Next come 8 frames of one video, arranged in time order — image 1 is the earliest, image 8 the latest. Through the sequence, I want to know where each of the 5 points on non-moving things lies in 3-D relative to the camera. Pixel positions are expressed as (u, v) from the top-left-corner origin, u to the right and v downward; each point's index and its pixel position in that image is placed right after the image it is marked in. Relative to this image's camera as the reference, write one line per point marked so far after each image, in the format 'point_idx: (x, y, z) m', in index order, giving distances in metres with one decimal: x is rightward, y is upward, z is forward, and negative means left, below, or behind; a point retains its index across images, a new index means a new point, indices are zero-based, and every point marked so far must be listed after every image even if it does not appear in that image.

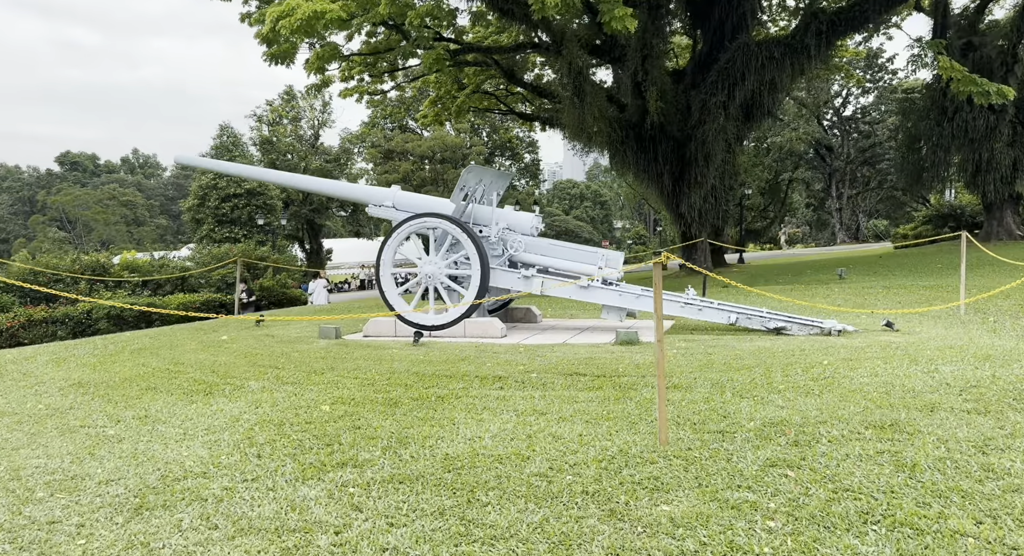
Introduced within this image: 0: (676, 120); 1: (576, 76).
0: (+4.4, +4.1, +19.7) m
1: (+1.7, +4.9, +18.3) m
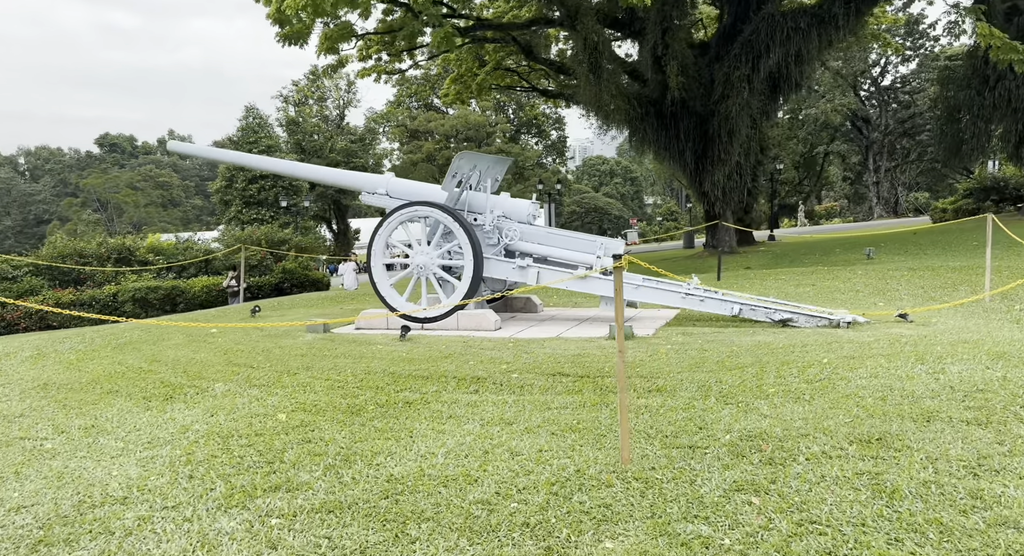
0: (+4.8, +4.6, +19.0) m
1: (+2.0, +5.3, +17.8) m
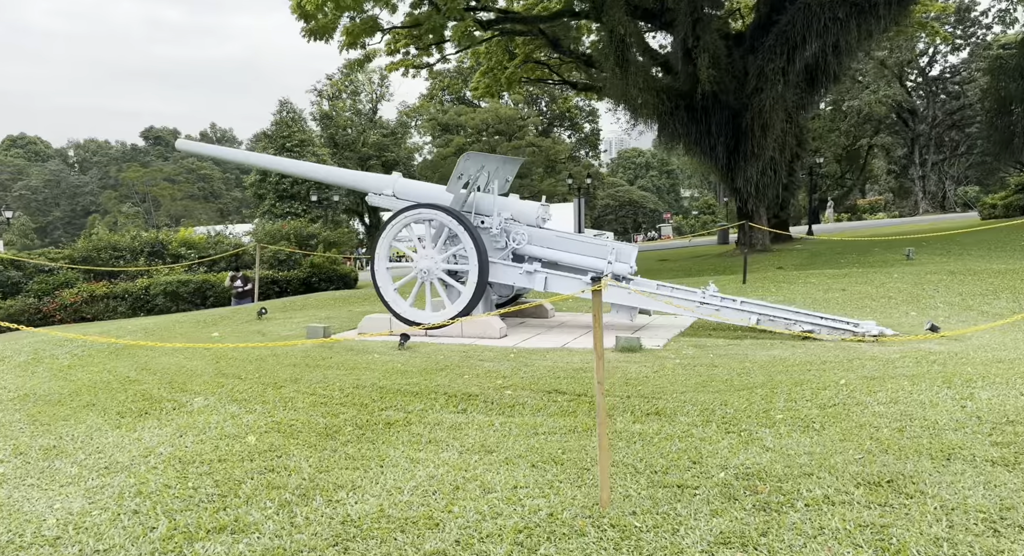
0: (+5.3, +4.6, +18.4) m
1: (+2.5, +5.3, +17.3) m
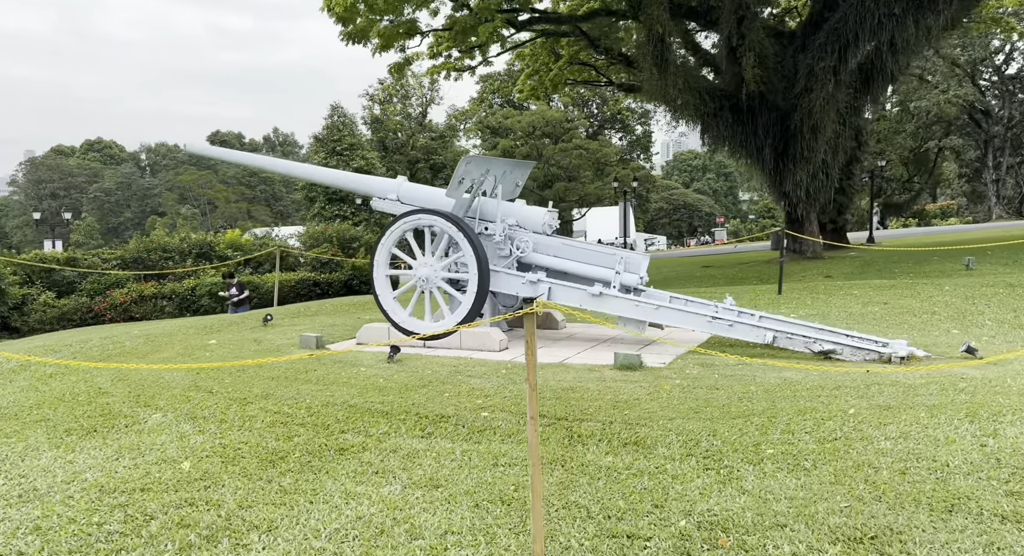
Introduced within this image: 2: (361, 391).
0: (+6.1, +4.4, +17.6) m
1: (+3.2, +5.1, +16.7) m
2: (-1.3, -0.9, +6.4) m
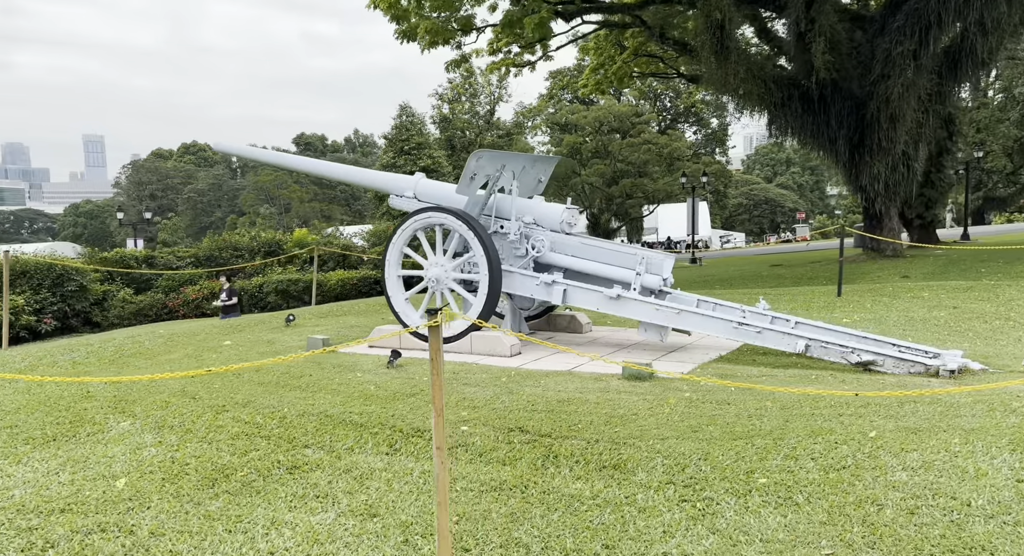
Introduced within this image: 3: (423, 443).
0: (+7.1, +4.4, +16.4) m
1: (+4.2, +5.1, +15.8) m
2: (-1.3, -1.0, +6.1) m
3: (-0.6, -1.1, +5.0) m
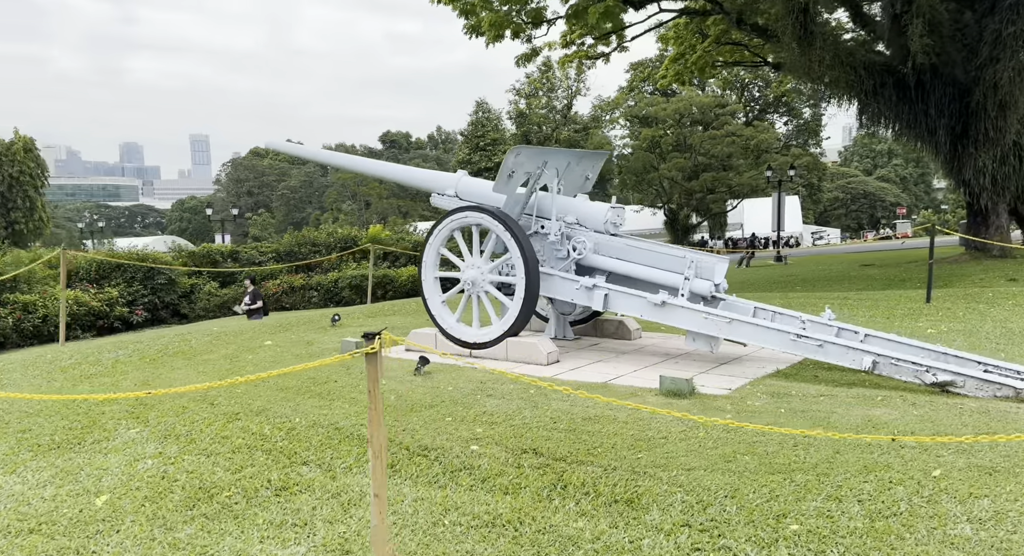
0: (+8.5, +4.3, +15.1) m
1: (+5.4, +5.1, +14.8) m
2: (-1.1, -1.0, +5.8) m
3: (-0.5, -1.1, +4.7) m
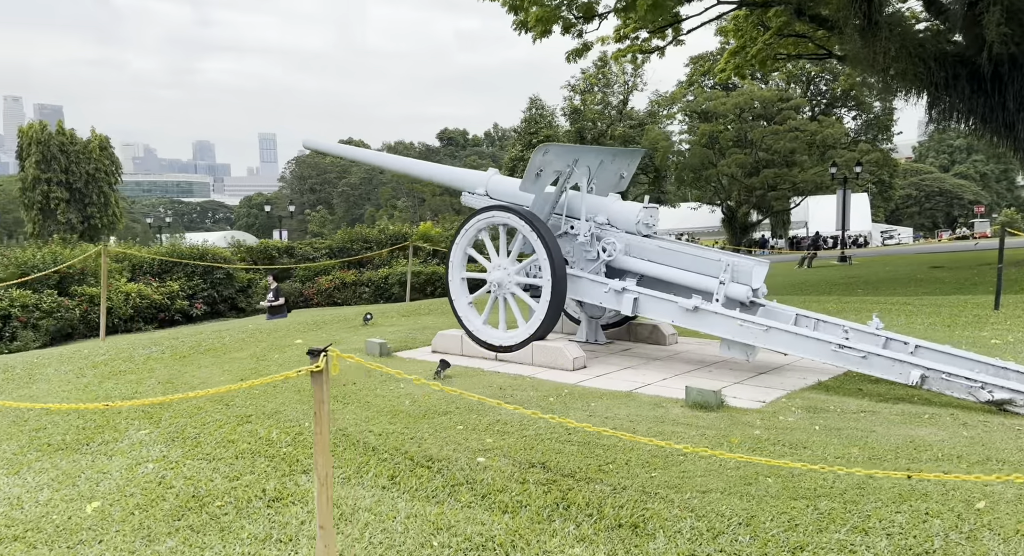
0: (+9.3, +4.3, +14.2) m
1: (+6.3, +5.1, +14.1) m
2: (-1.0, -1.0, +5.6) m
3: (-0.5, -1.2, +4.5) m
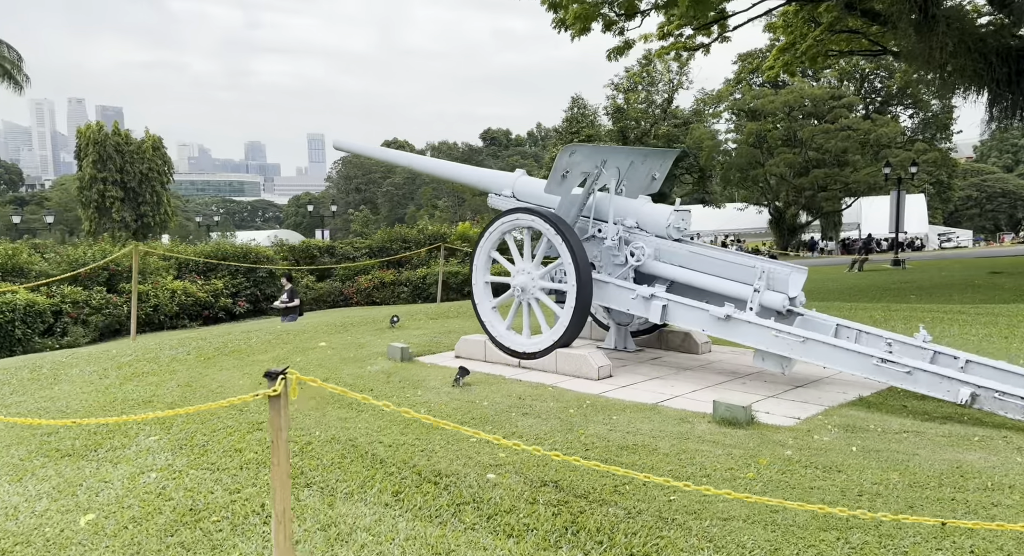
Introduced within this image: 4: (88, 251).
0: (+10.0, +4.1, +13.3) m
1: (+7.0, +5.0, +13.5) m
2: (-0.9, -1.0, +5.5) m
3: (-0.4, -1.2, +4.3) m
4: (-7.4, +0.4, +13.1) m
